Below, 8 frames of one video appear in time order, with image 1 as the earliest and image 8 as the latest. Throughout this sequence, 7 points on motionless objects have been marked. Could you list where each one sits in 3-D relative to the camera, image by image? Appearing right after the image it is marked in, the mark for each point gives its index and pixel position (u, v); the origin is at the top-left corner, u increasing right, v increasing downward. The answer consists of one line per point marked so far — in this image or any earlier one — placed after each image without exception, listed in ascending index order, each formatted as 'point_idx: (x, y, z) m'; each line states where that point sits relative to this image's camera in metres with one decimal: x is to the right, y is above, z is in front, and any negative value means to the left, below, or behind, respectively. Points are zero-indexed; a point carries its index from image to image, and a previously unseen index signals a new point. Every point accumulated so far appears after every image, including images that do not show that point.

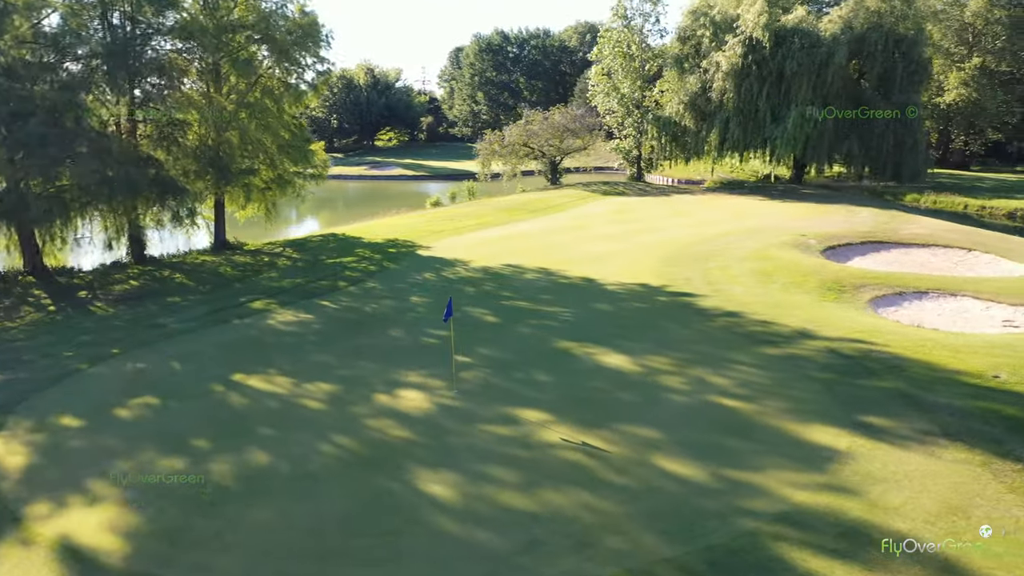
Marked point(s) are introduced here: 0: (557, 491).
0: (+0.4, -1.8, +7.2) m
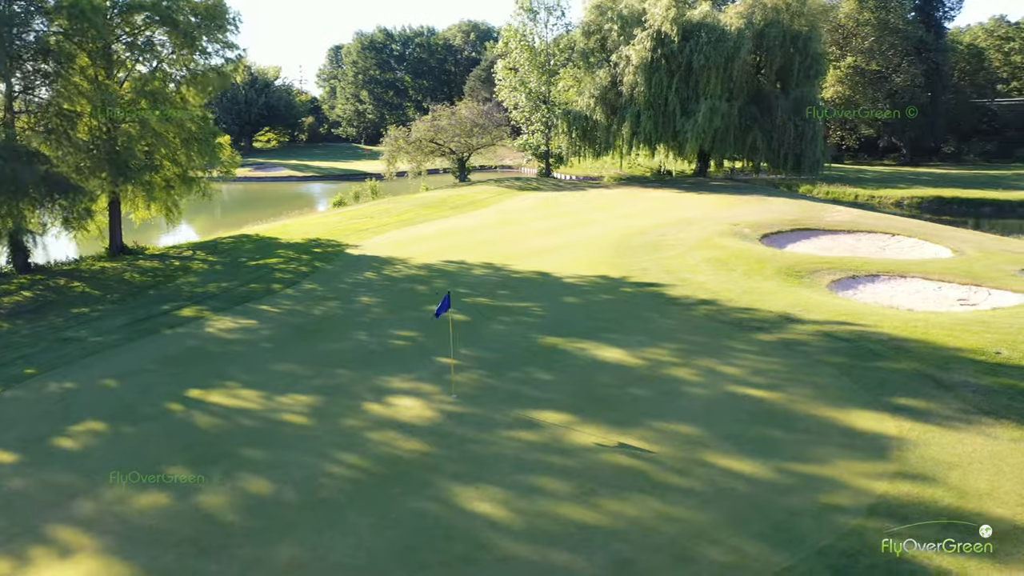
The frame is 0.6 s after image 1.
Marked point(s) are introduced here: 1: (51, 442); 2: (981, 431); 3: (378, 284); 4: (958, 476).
0: (+0.9, -1.6, +6.4) m
1: (-4.5, -1.5, +7.9) m
2: (+4.3, -1.3, +7.4) m
3: (-2.4, +0.1, +14.6) m
4: (+3.6, -1.5, +6.6) m
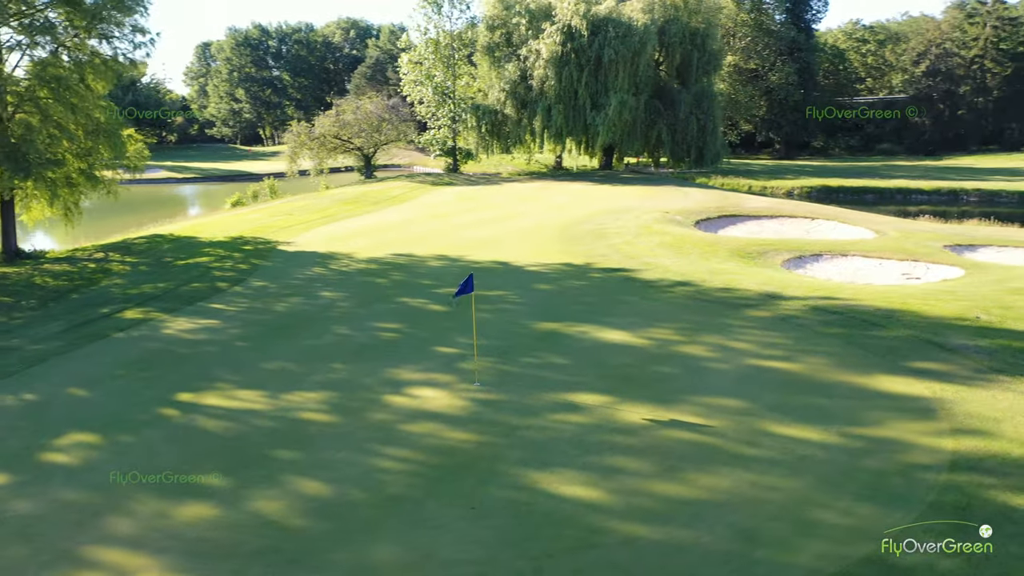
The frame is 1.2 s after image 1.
0: (+1.5, -1.4, +6.2) m
1: (-4.0, -1.4, +7.0) m
2: (+4.7, -0.9, +7.8) m
3: (-3.0, +0.1, +13.9) m
4: (+4.1, -1.2, +6.8) m
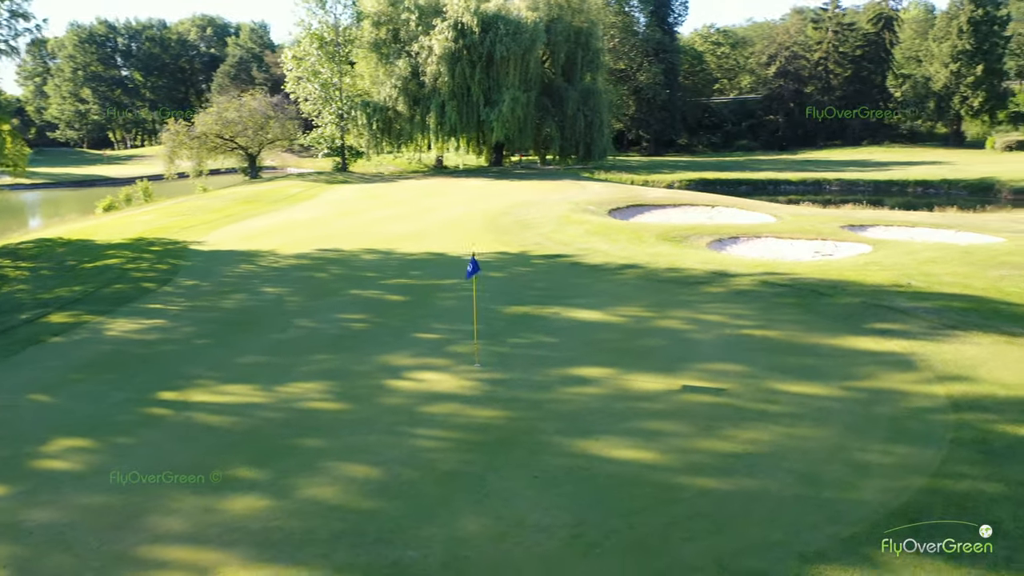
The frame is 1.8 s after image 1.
0: (+1.8, -1.1, +6.5) m
1: (-3.7, -1.4, +6.3) m
2: (+4.7, -0.5, +8.6) m
3: (-4.0, +0.2, +13.3) m
4: (+4.3, -0.8, +7.6) m
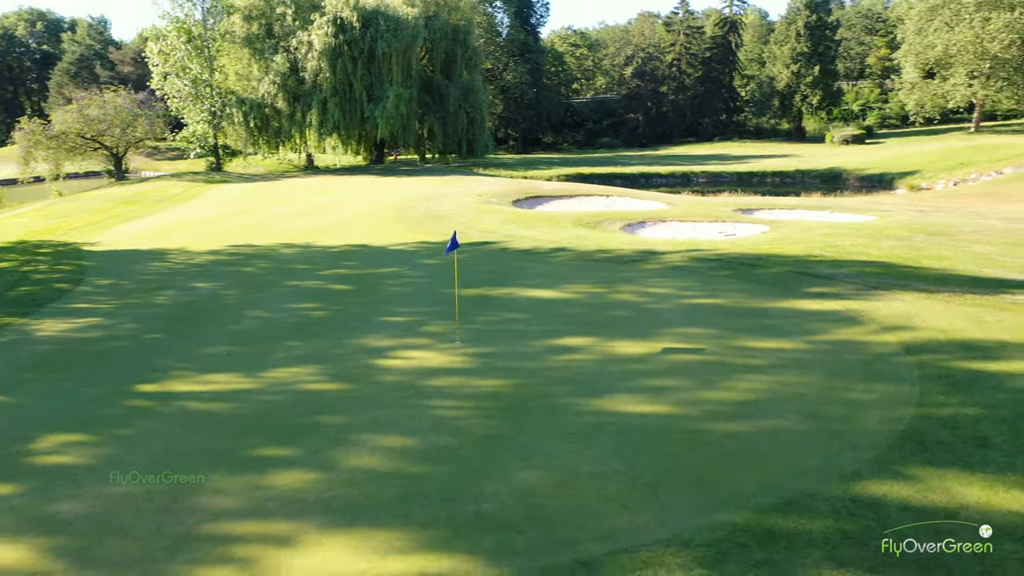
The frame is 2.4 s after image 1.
0: (+1.9, -0.8, +7.0) m
1: (-3.5, -1.3, +5.9) m
2: (+4.4, -0.1, +9.5) m
3: (-5.0, +0.3, +12.8) m
4: (+4.2, -0.4, +8.5) m
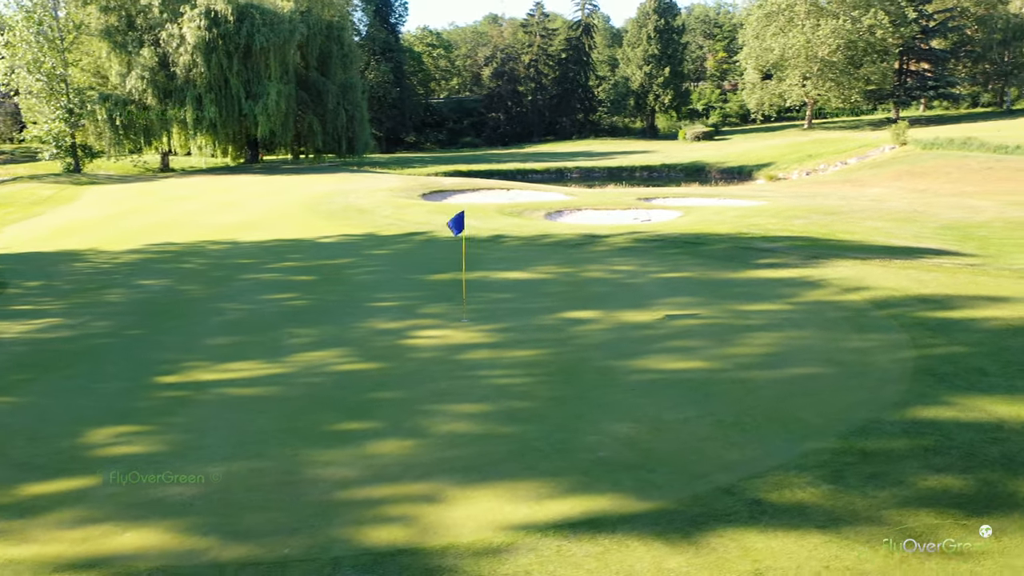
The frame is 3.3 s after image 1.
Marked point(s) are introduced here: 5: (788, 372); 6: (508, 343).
0: (+2.2, -0.5, +7.7) m
1: (-2.9, -1.1, +5.6) m
2: (+4.1, +0.3, +10.6) m
3: (-5.7, +0.3, +12.0) m
4: (+4.2, +0.1, +9.6) m
5: (+2.2, -0.7, +6.7) m
6: (-0.1, -0.5, +7.8) m
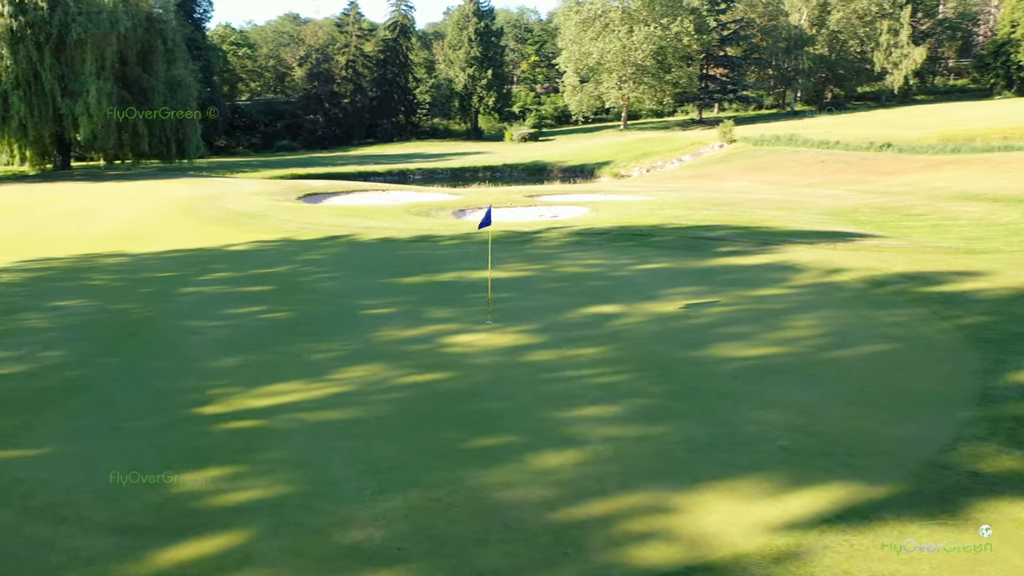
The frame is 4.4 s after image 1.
0: (+2.7, -0.3, +7.9) m
1: (-1.7, -1.2, +4.6) m
2: (+3.8, +0.5, +11.2) m
3: (-6.1, 0.0, +10.2) m
4: (+4.1, +0.3, +10.2) m
5: (+2.9, -0.5, +6.9) m
6: (+0.4, -0.5, +7.4) m
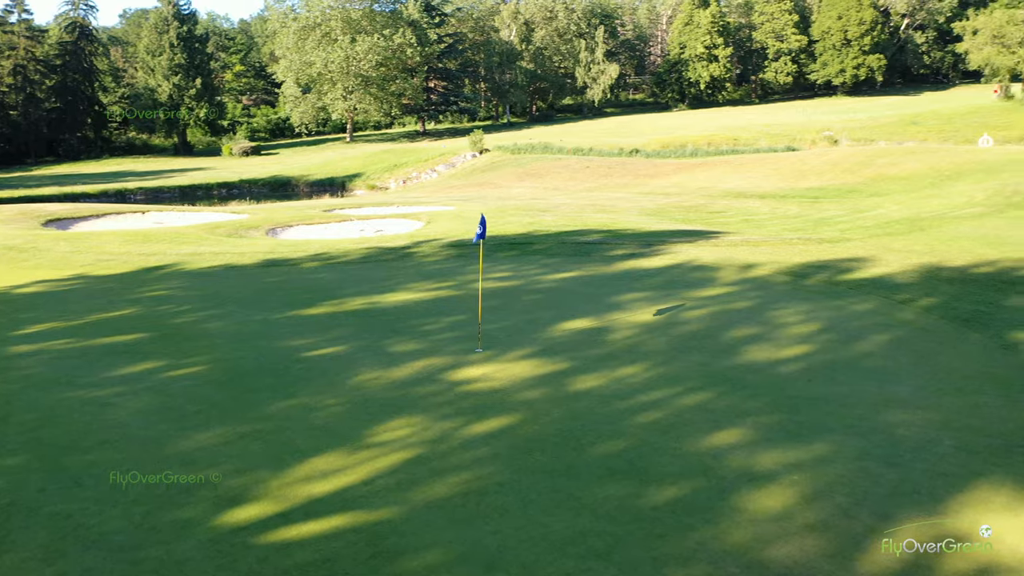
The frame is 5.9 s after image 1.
0: (+2.5, -0.3, +7.8) m
1: (-0.3, -1.4, +3.2) m
2: (+2.3, +0.5, +11.3) m
3: (-6.5, -0.7, +6.8) m
4: (+3.0, +0.4, +10.4) m
5: (+3.1, -0.4, +7.0) m
6: (+0.6, -0.6, +6.6) m
